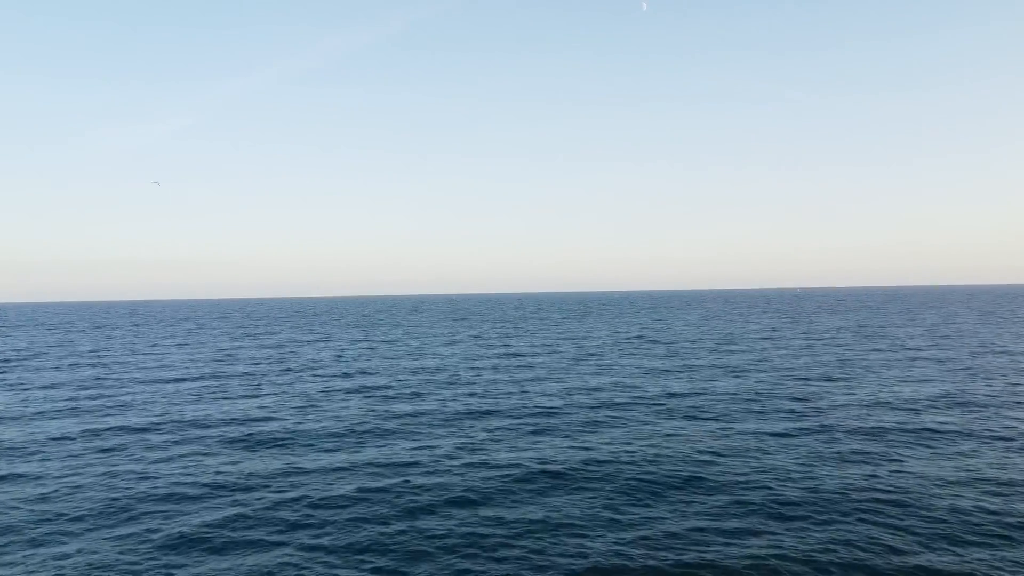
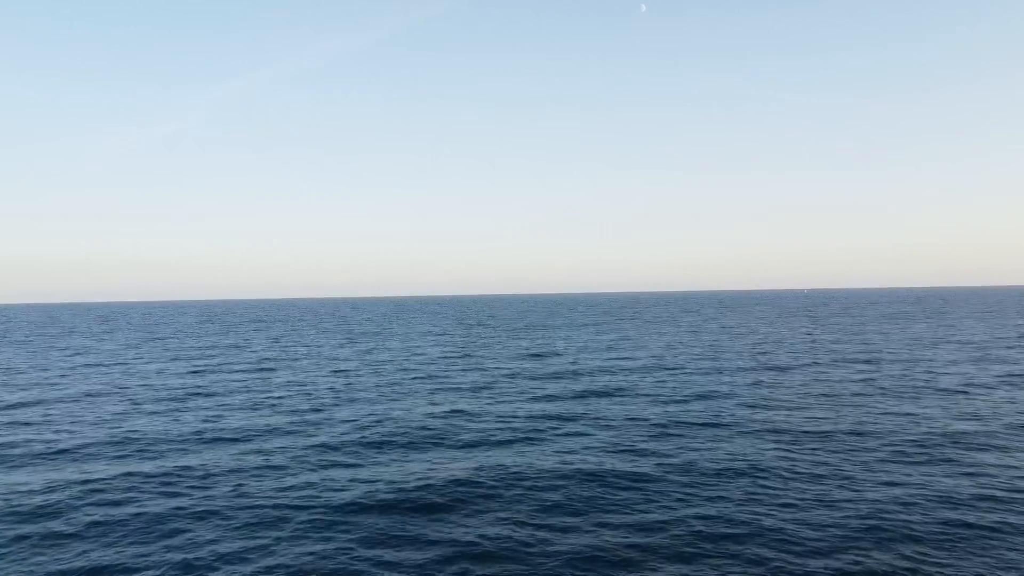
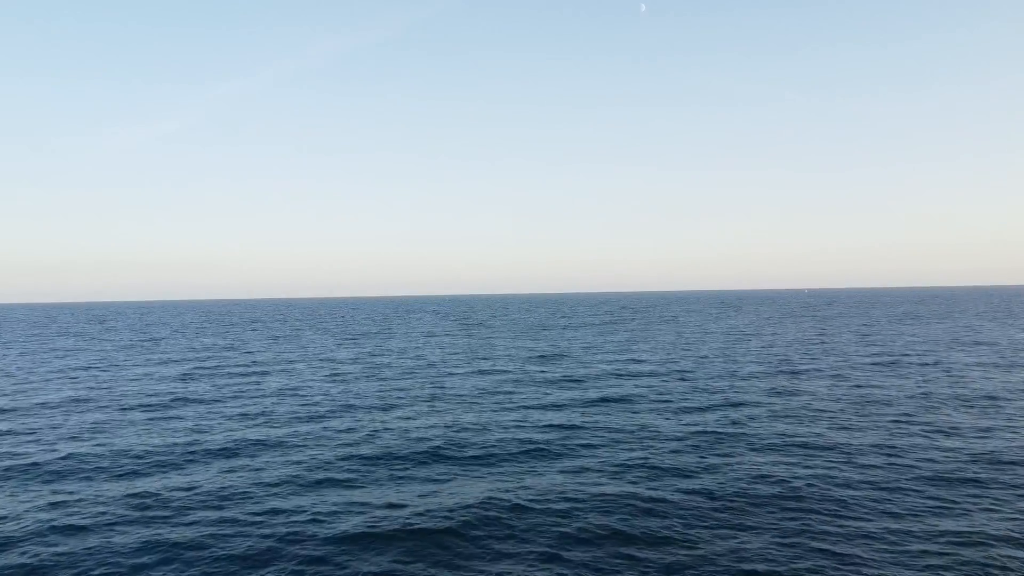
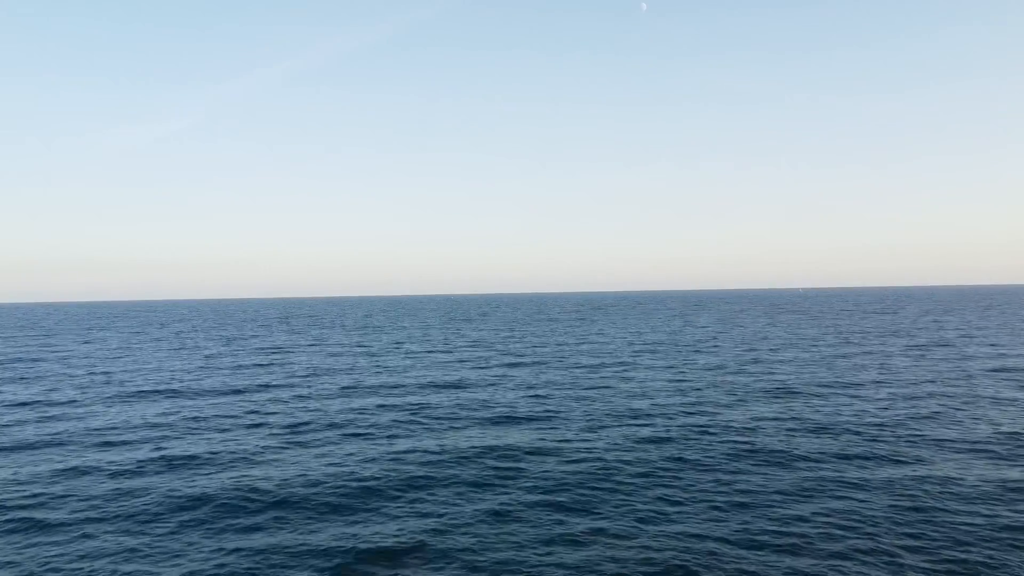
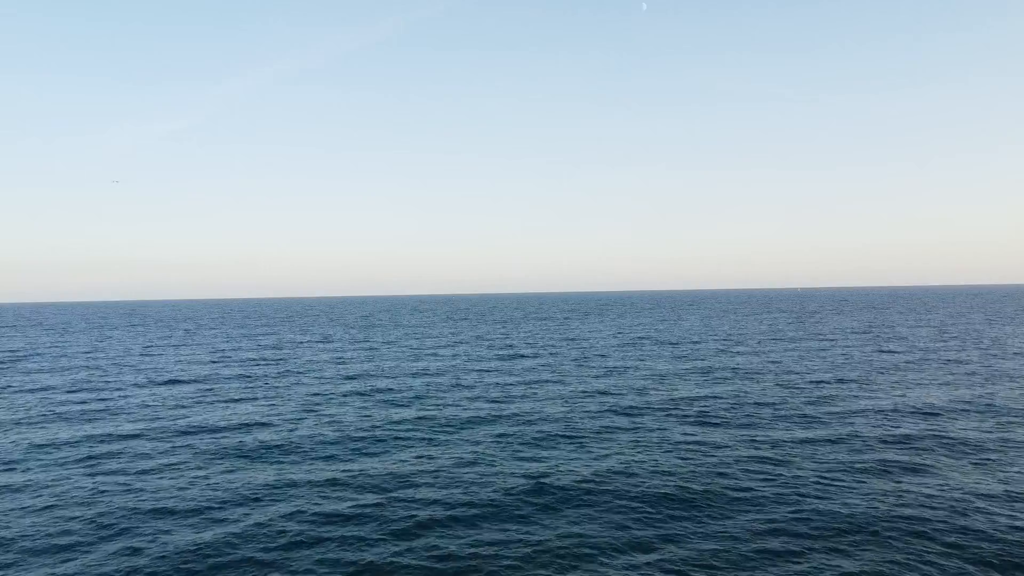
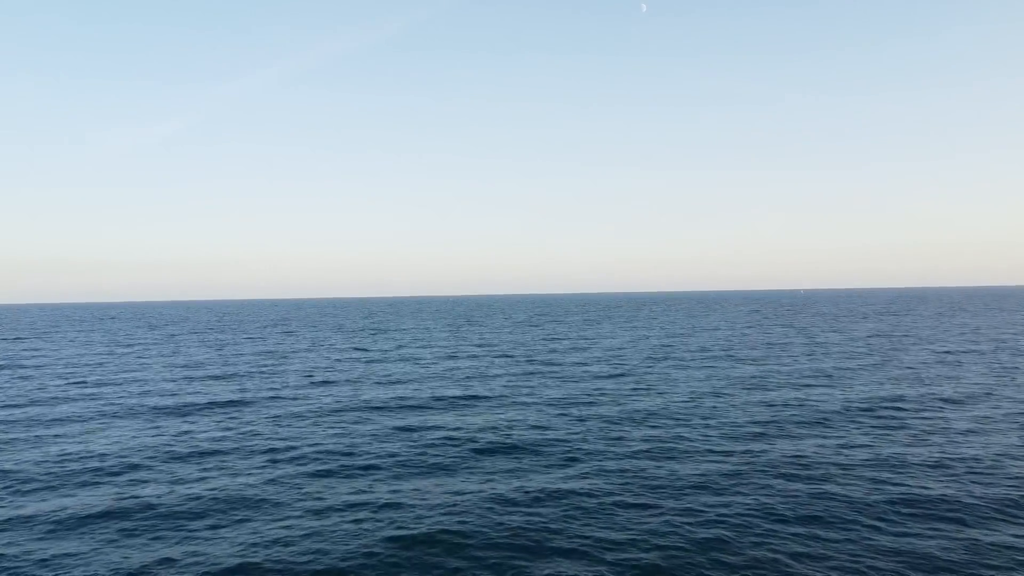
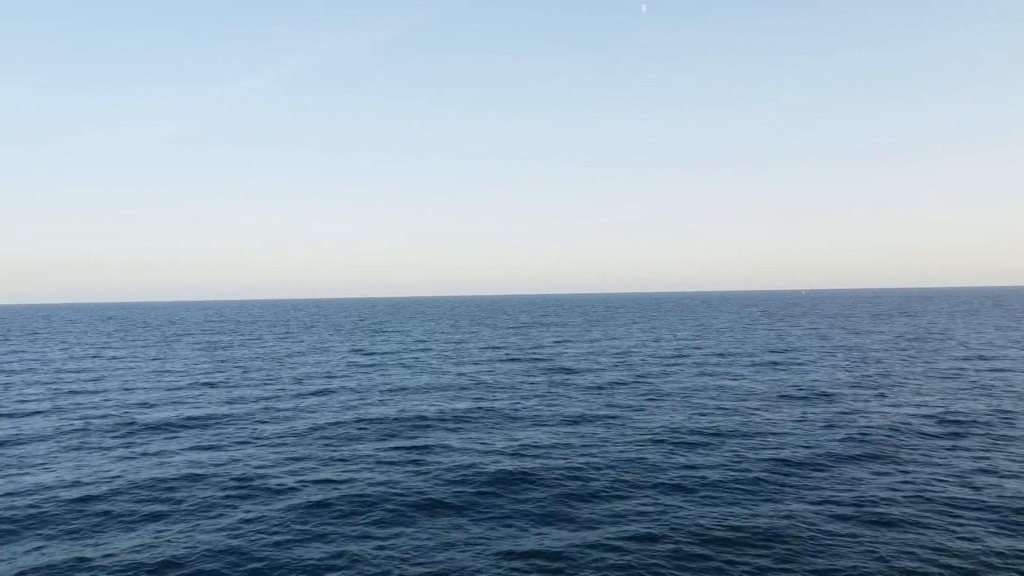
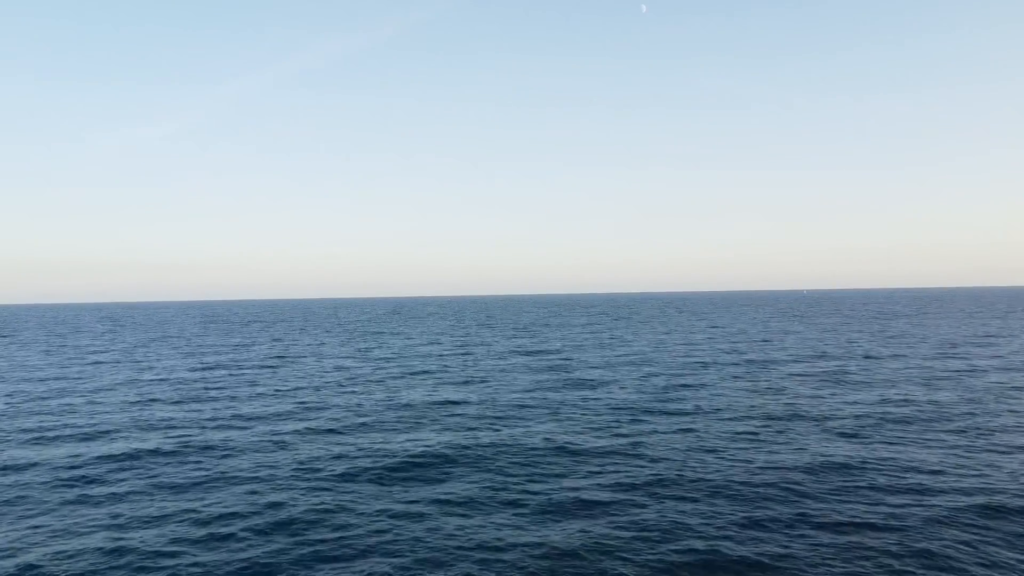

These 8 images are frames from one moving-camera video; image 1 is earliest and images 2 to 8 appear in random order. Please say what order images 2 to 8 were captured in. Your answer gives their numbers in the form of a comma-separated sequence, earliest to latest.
5, 4, 6, 7, 8, 2, 3
